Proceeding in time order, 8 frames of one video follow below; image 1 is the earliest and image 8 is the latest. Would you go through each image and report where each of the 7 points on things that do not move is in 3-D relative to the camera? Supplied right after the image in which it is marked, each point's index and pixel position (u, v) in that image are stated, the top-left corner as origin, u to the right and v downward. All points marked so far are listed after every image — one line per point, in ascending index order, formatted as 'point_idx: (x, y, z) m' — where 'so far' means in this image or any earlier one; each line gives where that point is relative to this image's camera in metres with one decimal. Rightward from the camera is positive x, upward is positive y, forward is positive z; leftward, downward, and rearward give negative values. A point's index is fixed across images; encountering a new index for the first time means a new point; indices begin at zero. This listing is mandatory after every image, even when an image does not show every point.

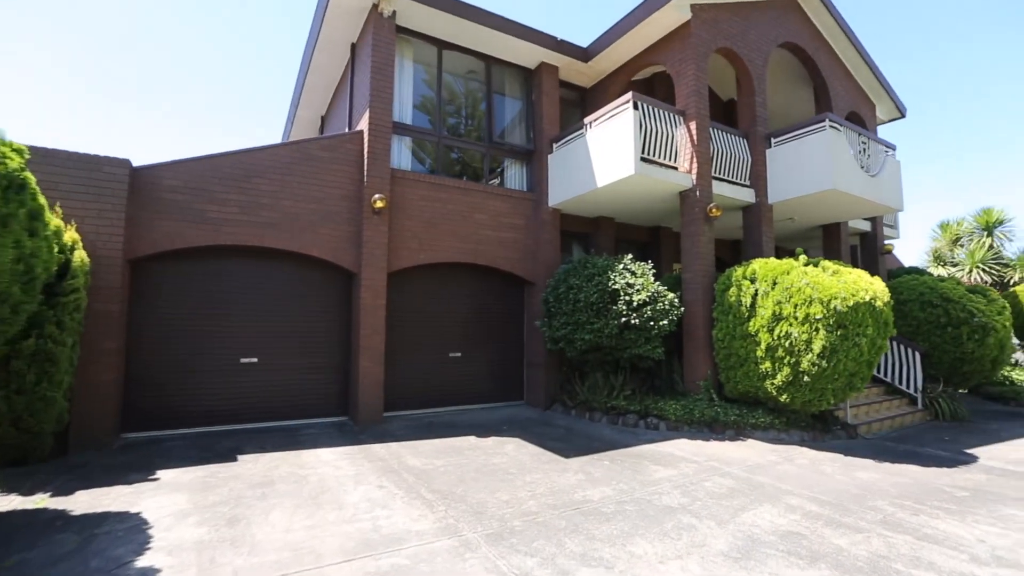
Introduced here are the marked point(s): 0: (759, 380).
0: (+3.5, -1.3, +7.0) m
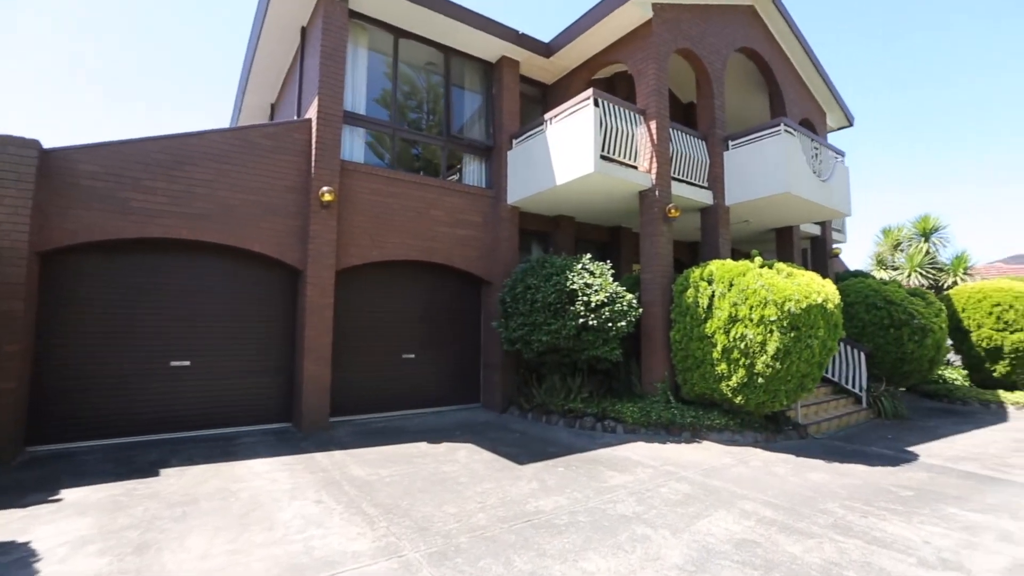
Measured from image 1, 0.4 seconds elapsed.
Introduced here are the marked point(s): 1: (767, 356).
0: (+2.8, -1.3, +7.0) m
1: (+3.3, -0.9, +6.3) m
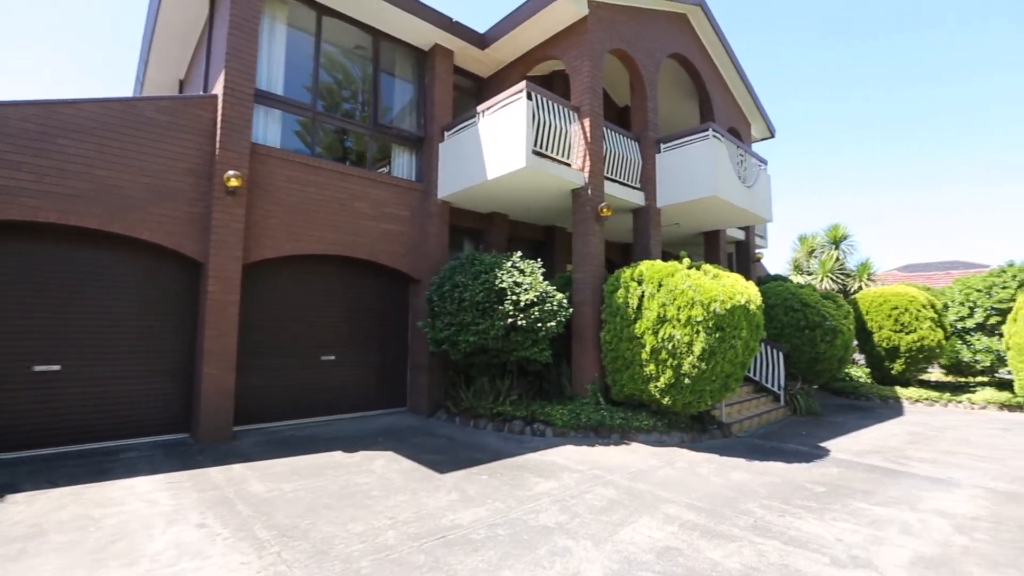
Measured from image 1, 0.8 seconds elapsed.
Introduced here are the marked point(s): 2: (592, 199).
0: (+1.8, -1.3, +6.9) m
1: (+2.3, -0.9, +6.3) m
2: (+1.3, +1.4, +7.8) m
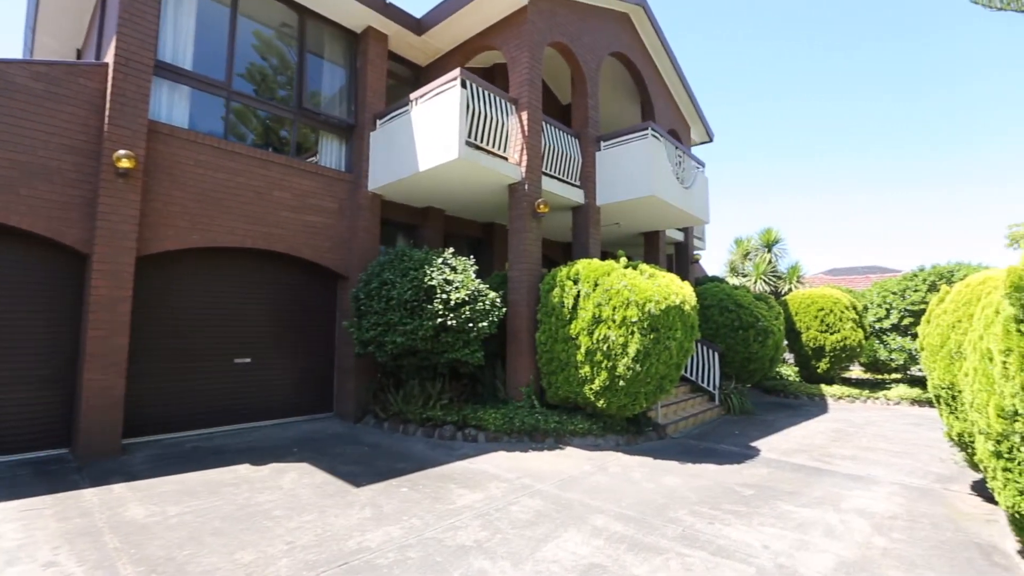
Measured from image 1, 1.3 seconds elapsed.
0: (+0.9, -1.3, +6.7) m
1: (+1.5, -0.9, +6.2) m
2: (+0.3, +1.4, +7.6) m
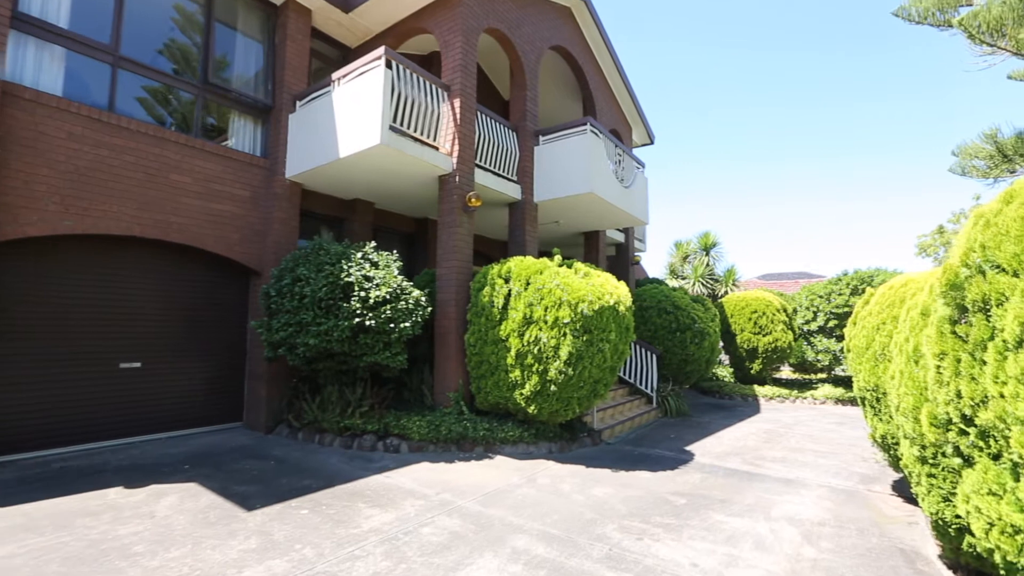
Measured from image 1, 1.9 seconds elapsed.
0: (0.0, -1.3, +6.3) m
1: (+0.6, -0.9, +5.8) m
2: (-0.7, +1.5, +7.1) m
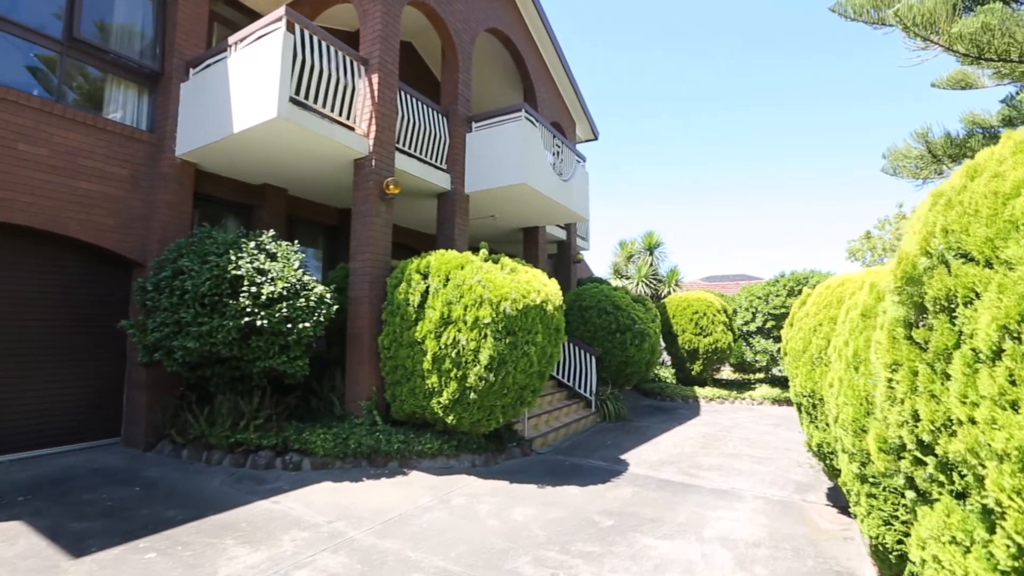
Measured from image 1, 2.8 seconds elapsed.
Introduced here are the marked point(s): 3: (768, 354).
0: (-1.0, -1.3, +5.7) m
1: (-0.3, -0.8, +5.2) m
2: (-1.7, +1.5, +6.4) m
3: (+6.6, -1.7, +12.8) m
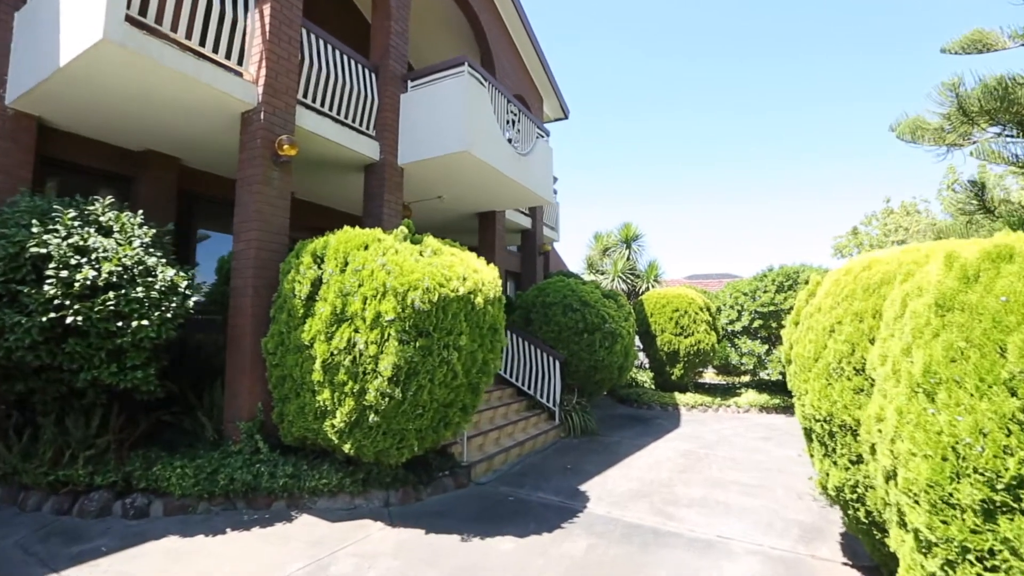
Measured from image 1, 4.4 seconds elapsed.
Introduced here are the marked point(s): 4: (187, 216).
0: (-1.7, -1.1, +4.3) m
1: (-1.0, -0.7, +3.9) m
2: (-2.4, +1.6, +5.0) m
3: (+5.7, -1.6, +11.6) m
4: (-4.6, +1.0, +6.9) m
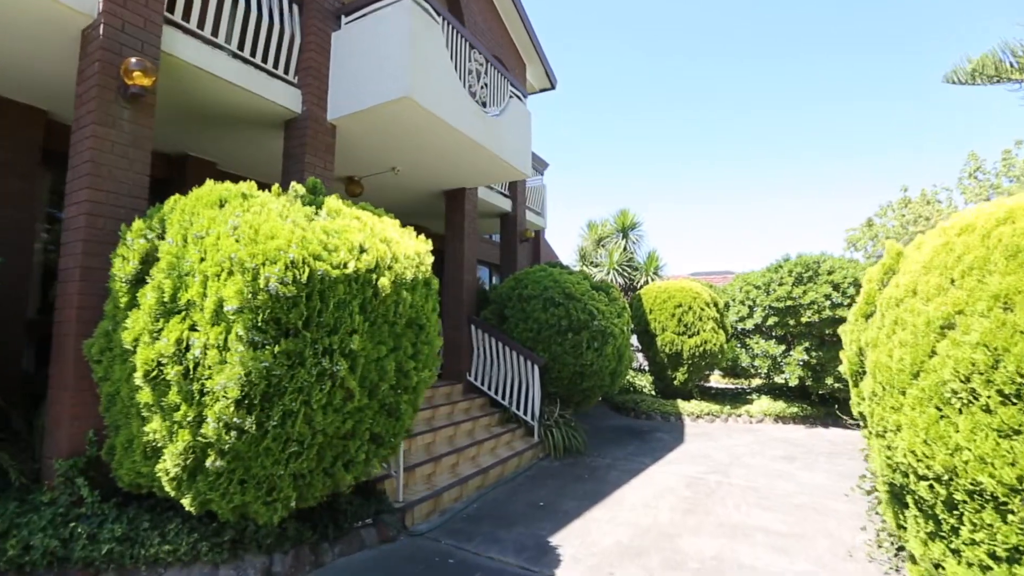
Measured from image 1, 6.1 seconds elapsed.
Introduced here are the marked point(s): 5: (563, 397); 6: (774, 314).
0: (-2.1, -1.0, +2.9) m
1: (-1.5, -0.6, +2.4) m
2: (-2.9, +1.8, +3.6) m
3: (+5.3, -1.4, +10.2) m
4: (-5.0, +1.1, +5.6) m
5: (+0.8, -1.6, +7.4) m
6: (+5.3, -0.5, +10.0) m
